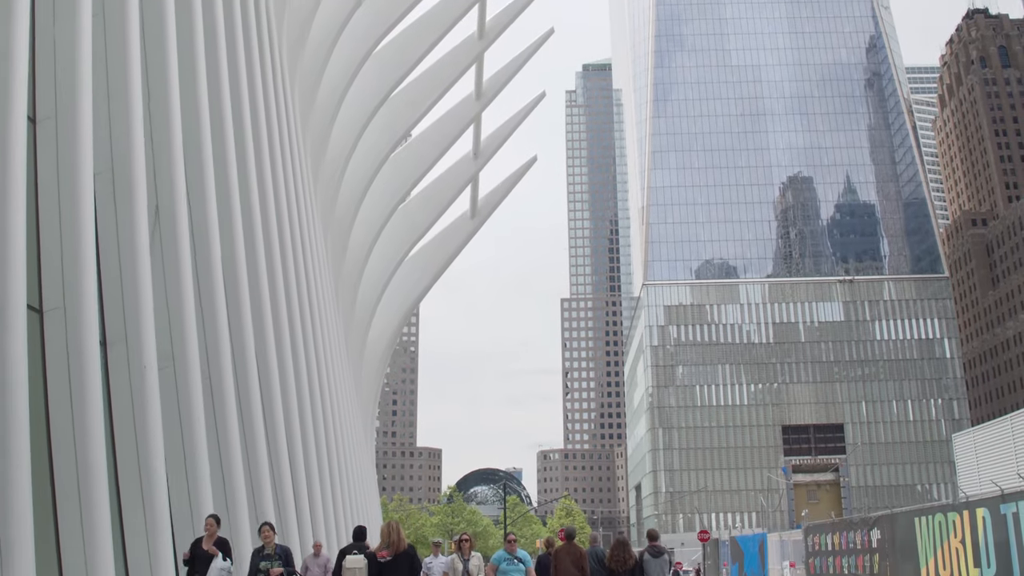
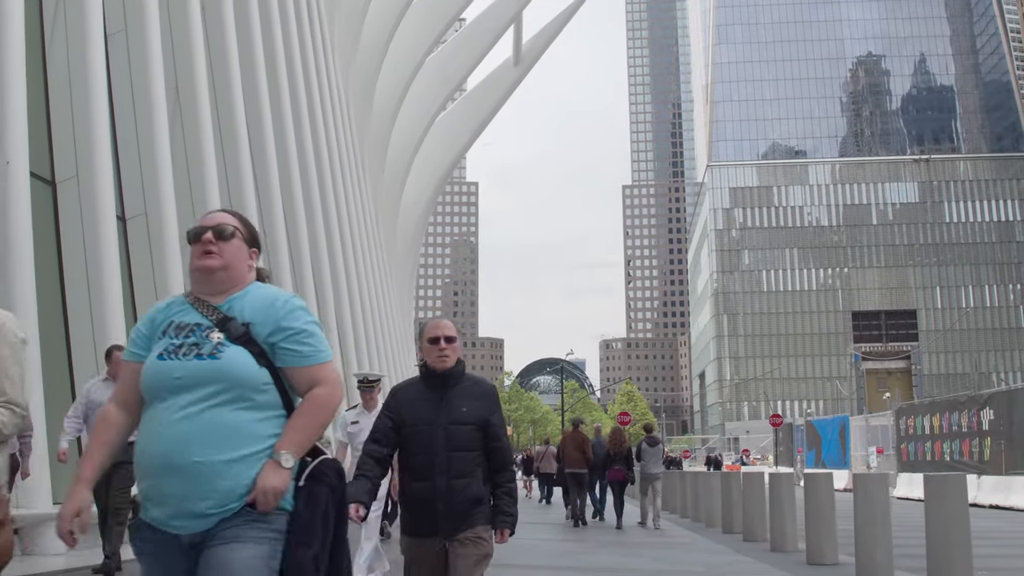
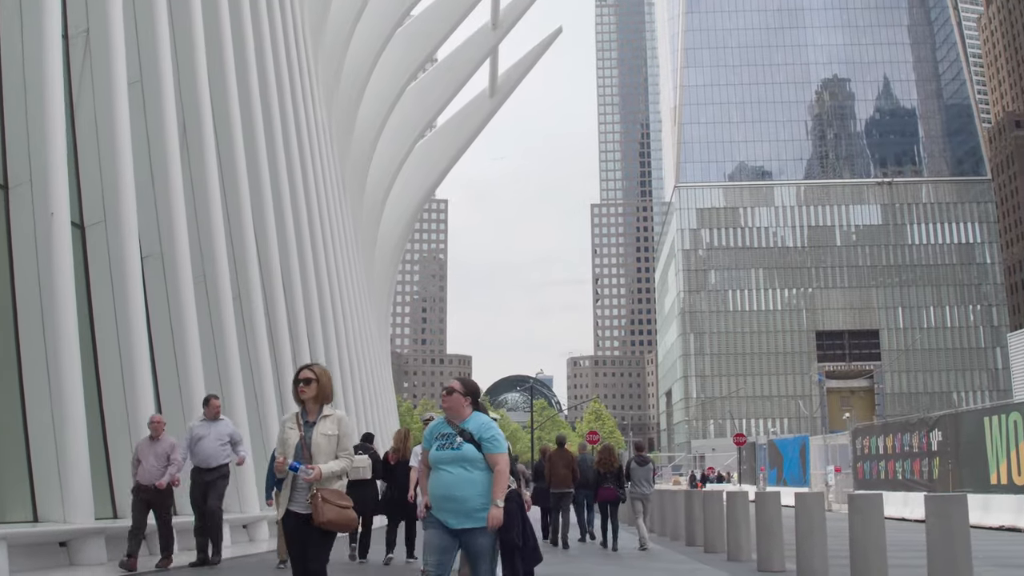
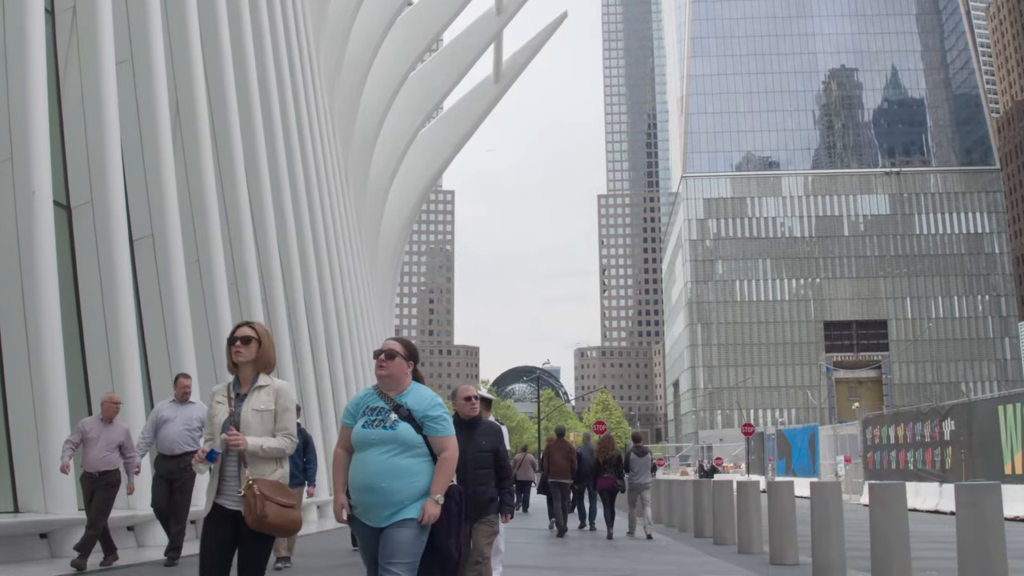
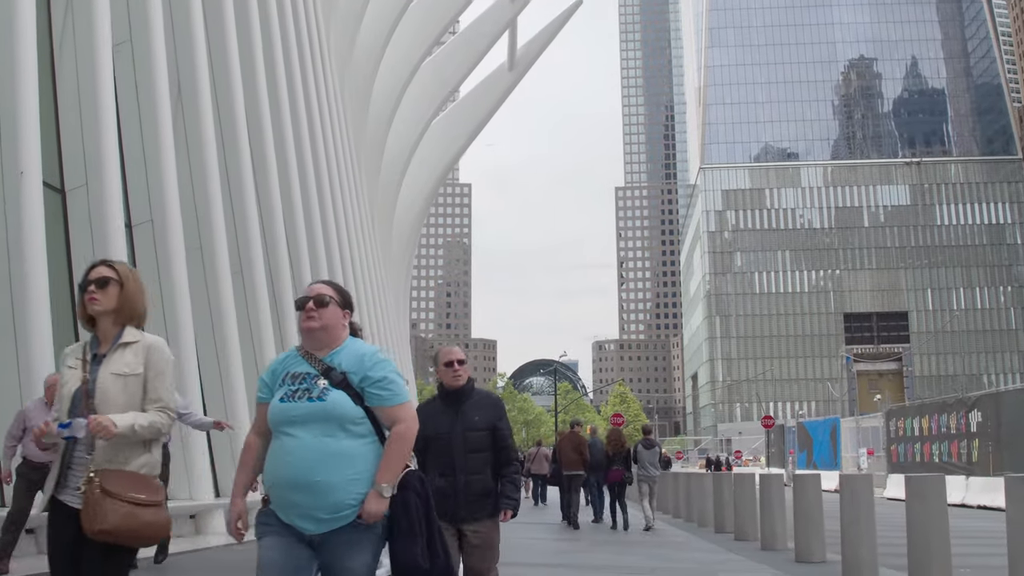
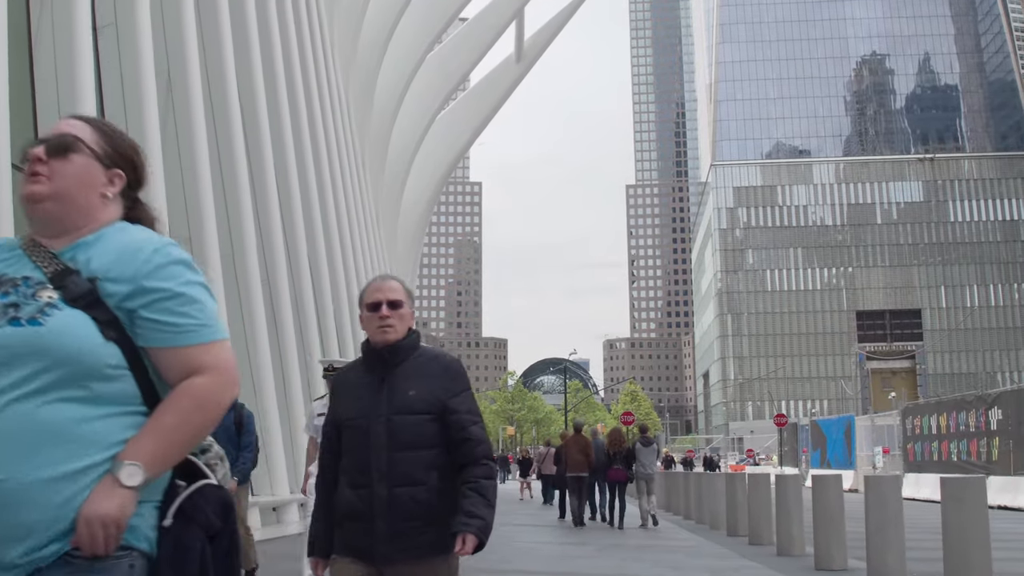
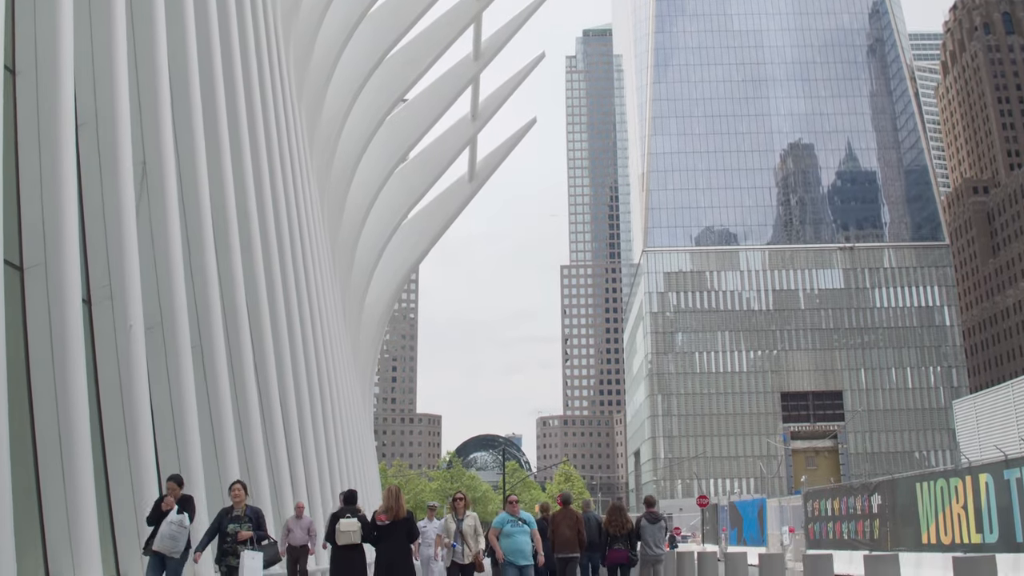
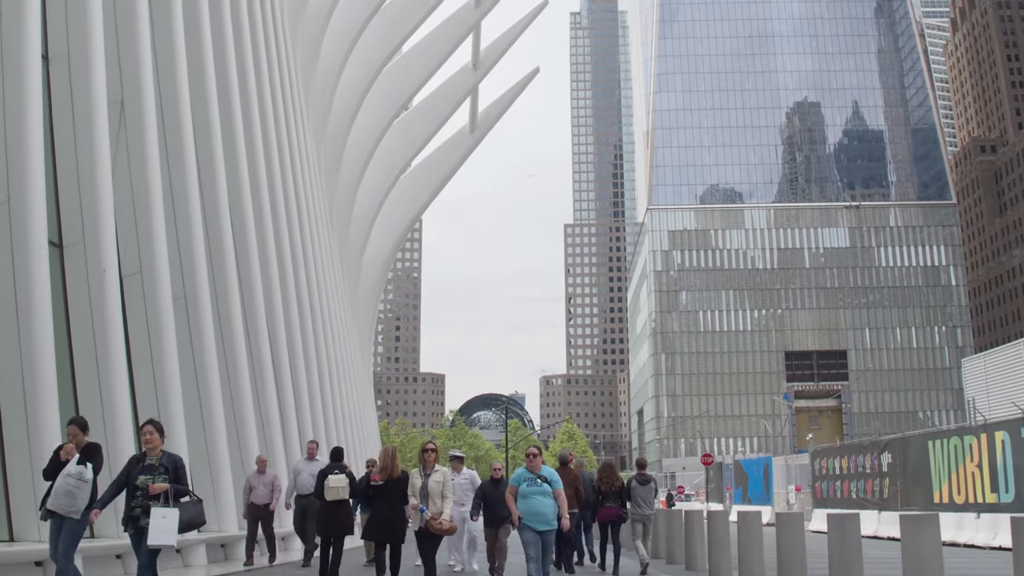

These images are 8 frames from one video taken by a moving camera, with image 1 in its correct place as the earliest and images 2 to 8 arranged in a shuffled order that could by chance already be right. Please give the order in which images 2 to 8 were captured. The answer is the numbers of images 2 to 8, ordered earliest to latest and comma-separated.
7, 8, 3, 4, 5, 2, 6
